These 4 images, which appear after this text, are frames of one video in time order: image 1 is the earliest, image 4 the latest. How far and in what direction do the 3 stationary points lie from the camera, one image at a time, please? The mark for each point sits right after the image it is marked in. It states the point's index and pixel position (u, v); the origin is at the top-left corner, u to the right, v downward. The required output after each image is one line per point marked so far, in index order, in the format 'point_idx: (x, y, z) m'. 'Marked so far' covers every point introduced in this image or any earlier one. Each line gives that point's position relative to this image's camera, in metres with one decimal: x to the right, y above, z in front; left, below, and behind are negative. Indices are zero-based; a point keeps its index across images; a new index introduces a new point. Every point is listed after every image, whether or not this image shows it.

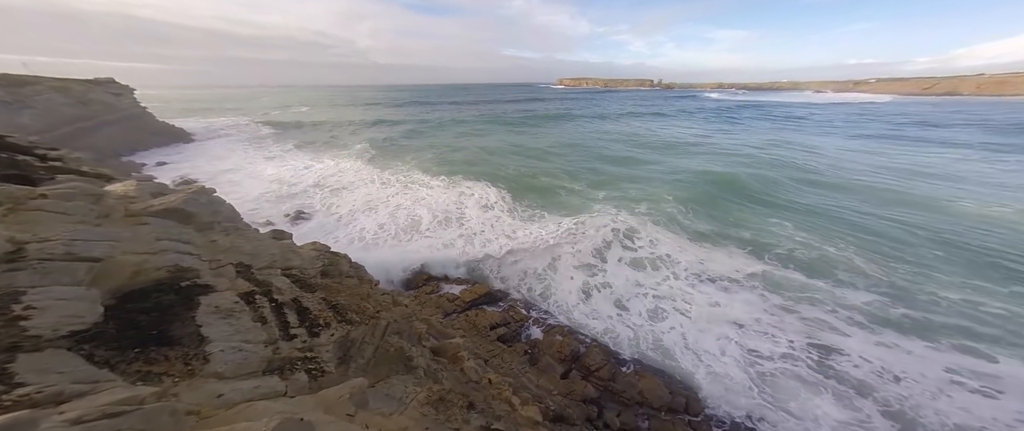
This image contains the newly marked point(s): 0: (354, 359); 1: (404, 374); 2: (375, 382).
0: (-1.7, -1.5, +3.4) m
1: (-1.2, -1.7, +3.5) m
2: (-1.4, -1.7, +3.3) m
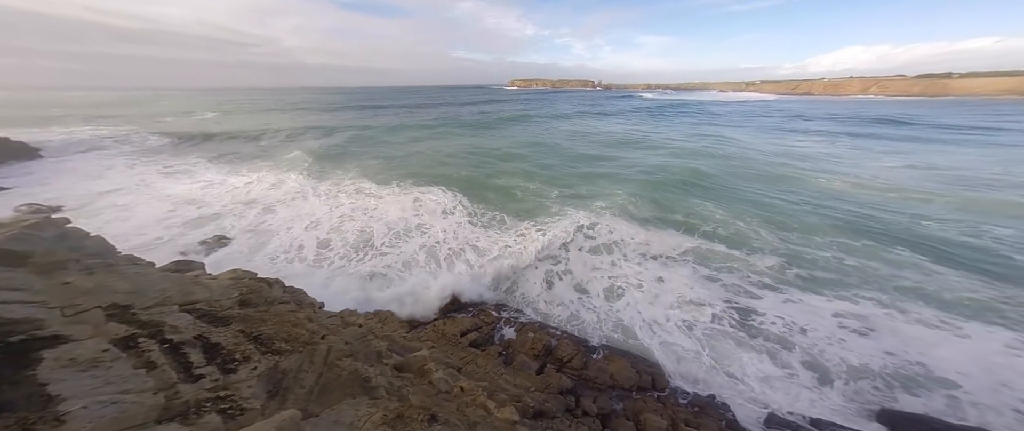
0: (-2.1, -1.7, +3.1) m
1: (-1.6, -1.8, +3.3) m
2: (-1.8, -1.8, +3.0) m
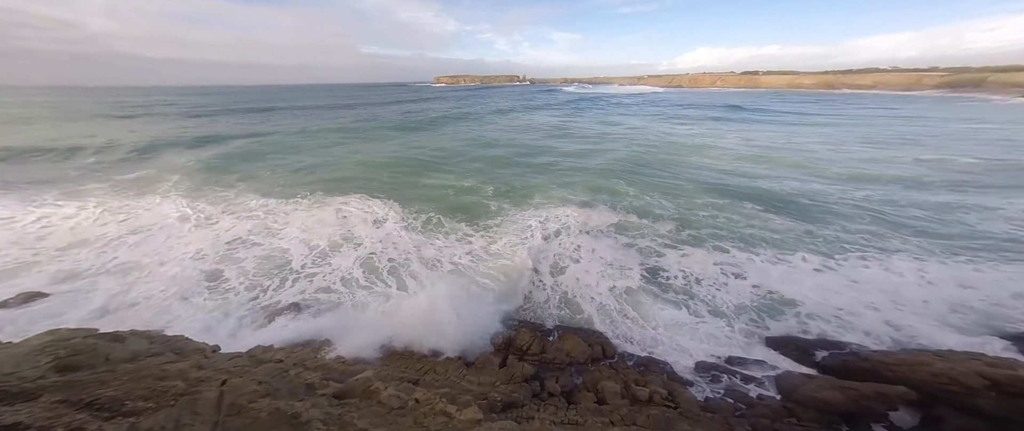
0: (-2.3, -1.7, +2.4) m
1: (-1.9, -1.8, +2.7) m
2: (-2.0, -1.8, +2.4) m
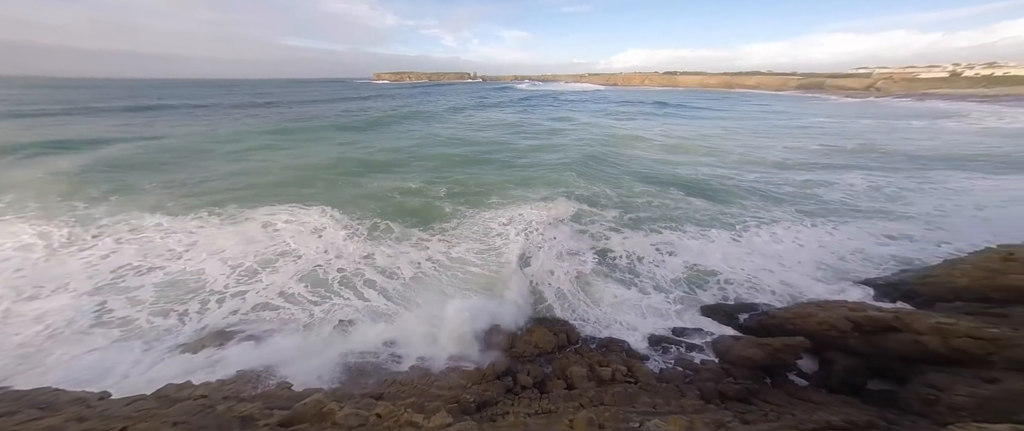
0: (-1.5, -1.4, +1.7) m
1: (-1.1, -1.5, +2.0) m
2: (-1.2, -1.5, +1.8) m
